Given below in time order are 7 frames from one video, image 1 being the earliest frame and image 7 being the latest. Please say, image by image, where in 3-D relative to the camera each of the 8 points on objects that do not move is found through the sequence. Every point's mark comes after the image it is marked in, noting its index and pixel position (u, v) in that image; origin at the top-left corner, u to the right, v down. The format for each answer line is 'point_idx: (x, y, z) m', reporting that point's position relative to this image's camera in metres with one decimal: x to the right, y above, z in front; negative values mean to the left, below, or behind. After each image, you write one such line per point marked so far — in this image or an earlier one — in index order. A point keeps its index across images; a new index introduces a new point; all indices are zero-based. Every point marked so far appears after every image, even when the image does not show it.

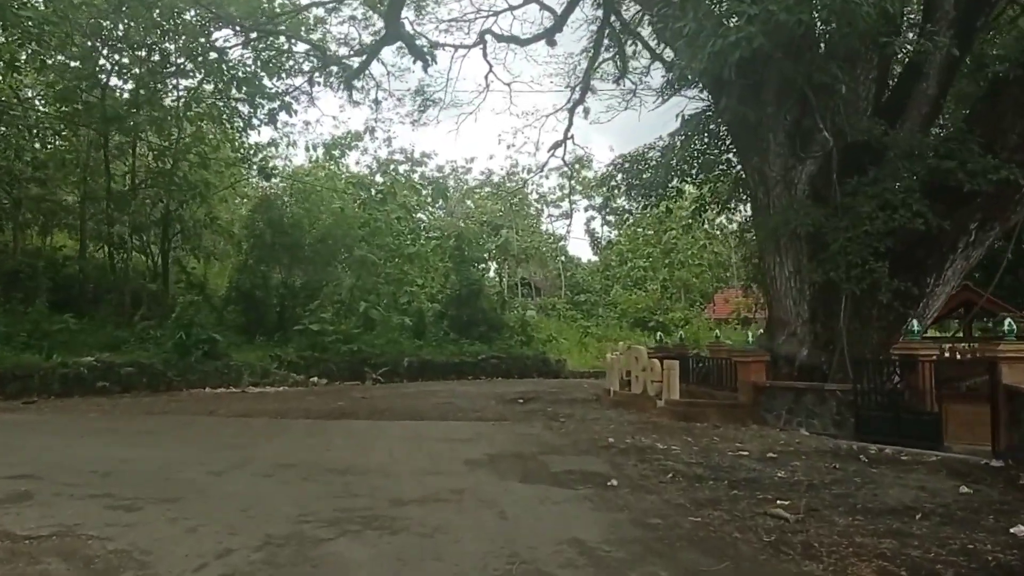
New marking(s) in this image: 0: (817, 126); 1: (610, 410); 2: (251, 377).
0: (+3.1, +1.6, +10.4) m
1: (+1.0, -1.3, +10.8) m
2: (-4.1, -1.4, +16.3) m
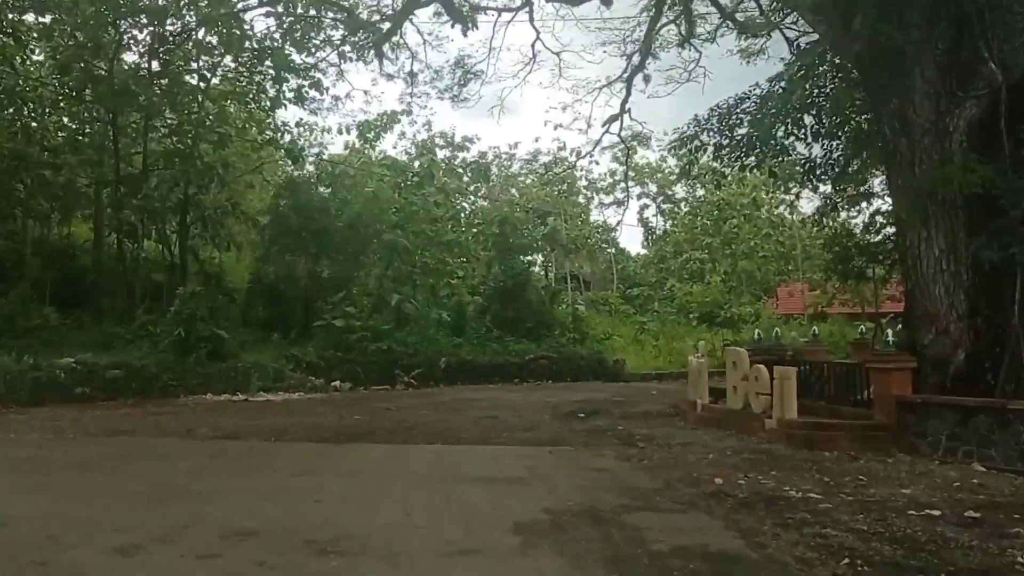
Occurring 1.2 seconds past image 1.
0: (+3.5, +1.8, +7.8) m
1: (+1.5, -1.2, +8.3) m
2: (-3.4, -1.3, +14.1) m
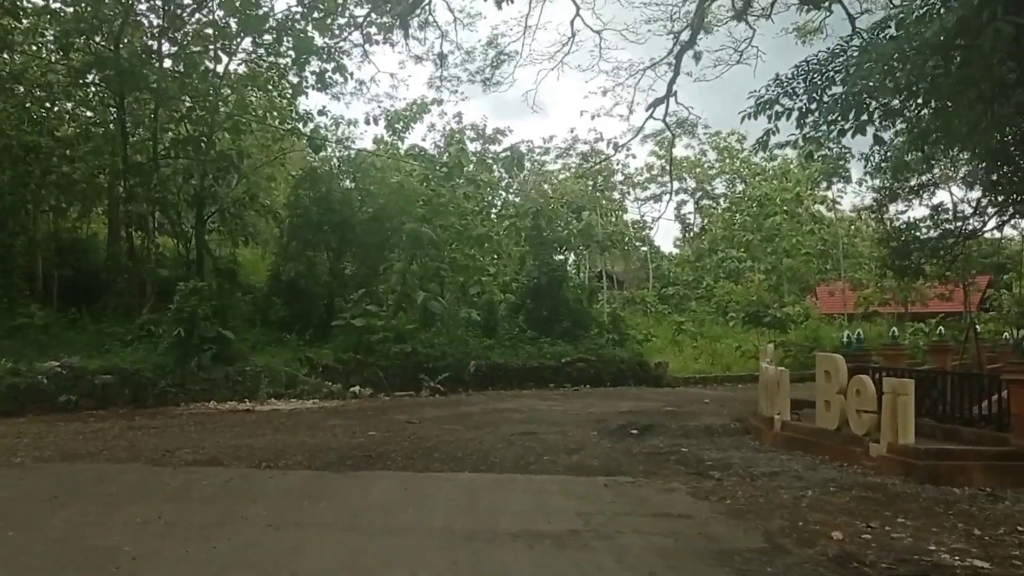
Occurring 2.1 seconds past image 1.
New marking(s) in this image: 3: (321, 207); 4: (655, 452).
0: (+3.8, +1.8, +6.2) m
1: (+1.8, -1.1, +6.8) m
2: (-3.0, -1.2, +12.7) m
3: (-3.4, +1.4, +18.3) m
4: (+1.0, -1.2, +7.5) m
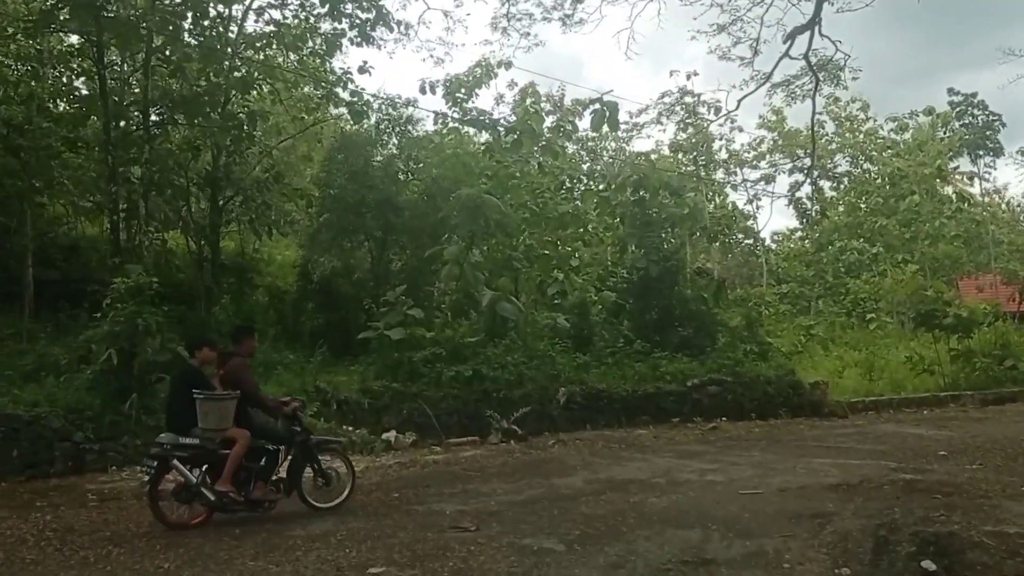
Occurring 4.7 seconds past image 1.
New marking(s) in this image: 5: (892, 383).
0: (+4.2, +2.0, +1.4) m
1: (+2.3, -1.0, +2.1) m
2: (-2.0, -1.2, +8.3) m
3: (-2.1, +1.4, +14.0) m
4: (+1.6, -1.1, +2.8) m
5: (+5.6, -1.4, +15.2) m
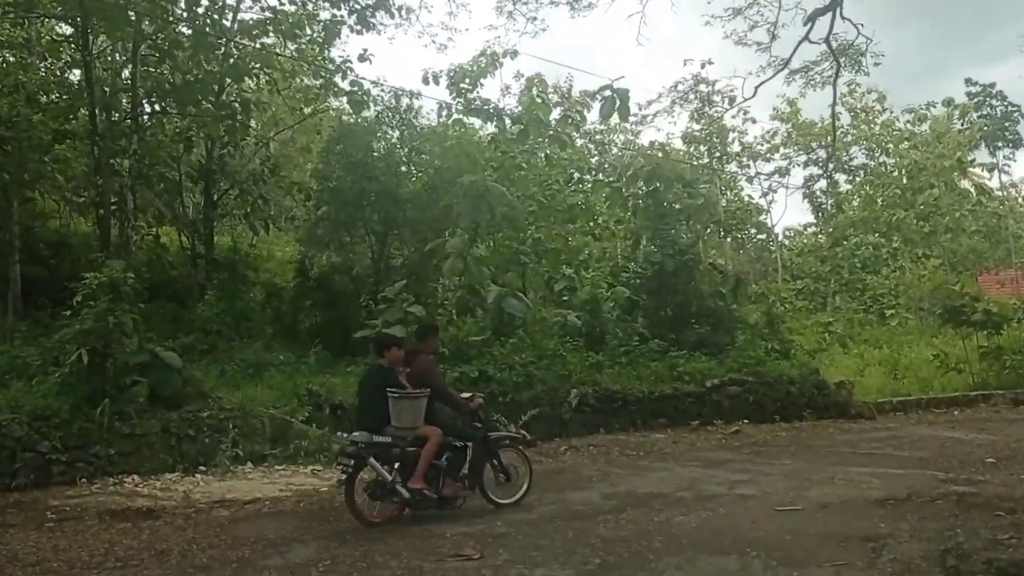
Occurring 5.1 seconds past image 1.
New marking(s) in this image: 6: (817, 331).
0: (+4.2, +2.0, +0.7) m
1: (+2.3, -0.9, +1.4) m
2: (-2.0, -1.2, +7.6) m
3: (-2.0, +1.5, +13.3) m
4: (+1.6, -1.0, +2.2) m
5: (+5.7, -1.3, +14.5) m
6: (+5.8, -0.8, +19.6) m
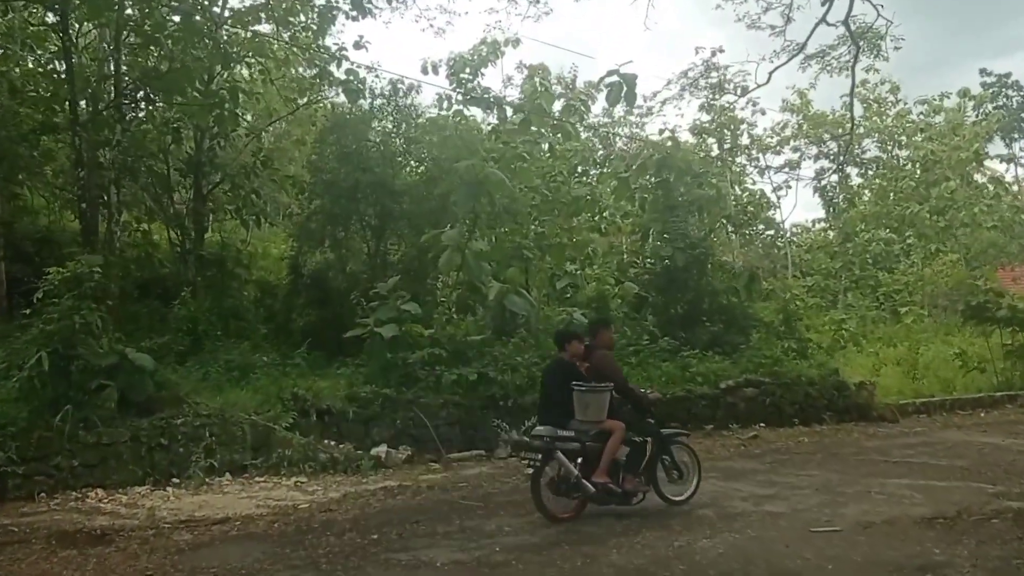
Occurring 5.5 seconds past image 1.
0: (+4.2, +2.1, 0.0) m
1: (+2.3, -0.9, +0.8) m
2: (-2.0, -1.1, +7.0) m
3: (-2.0, +1.5, +12.7) m
4: (+1.6, -1.0, +1.5) m
5: (+5.7, -1.3, +13.8) m
6: (+5.9, -0.7, +19.0) m
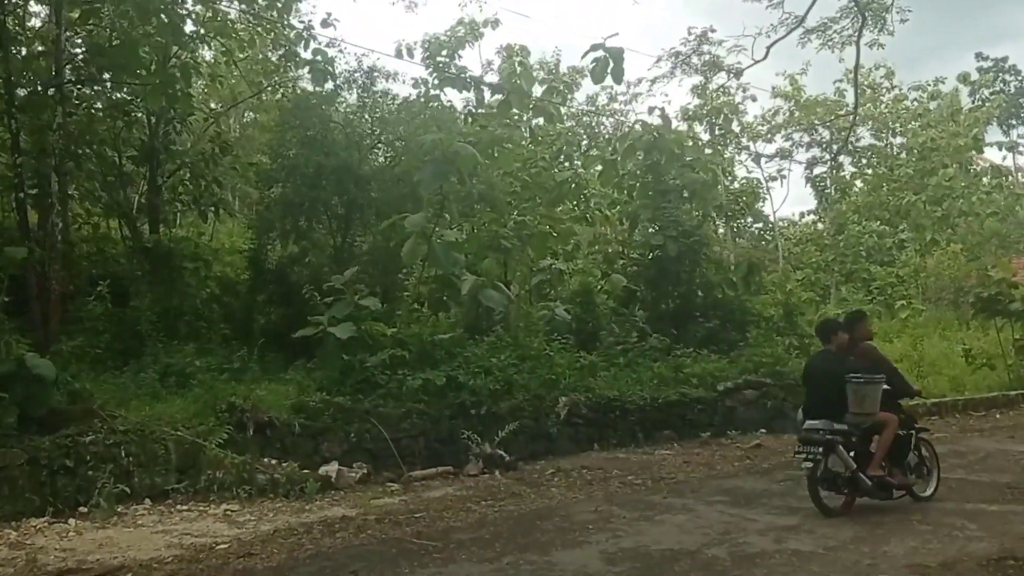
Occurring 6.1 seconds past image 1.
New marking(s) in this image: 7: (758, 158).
0: (+4.1, +2.1, -0.9) m
1: (+2.2, -0.9, -0.2) m
2: (-2.1, -1.1, +6.0) m
3: (-2.3, +1.6, +11.6) m
4: (+1.5, -0.9, +0.5) m
5: (+5.5, -1.1, +12.9) m
6: (+5.5, -0.6, +18.0) m
7: (+4.5, +2.4, +18.6) m
